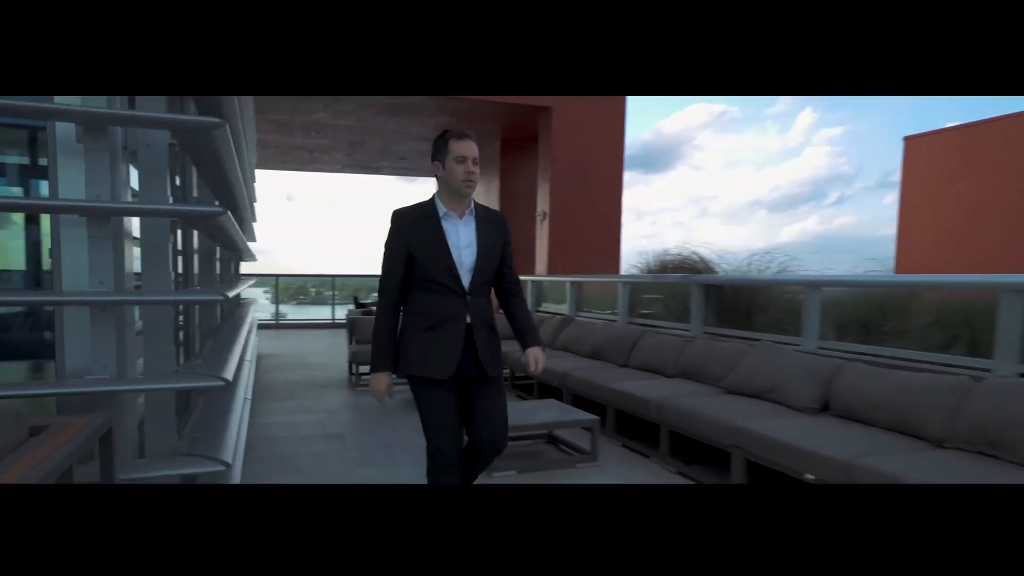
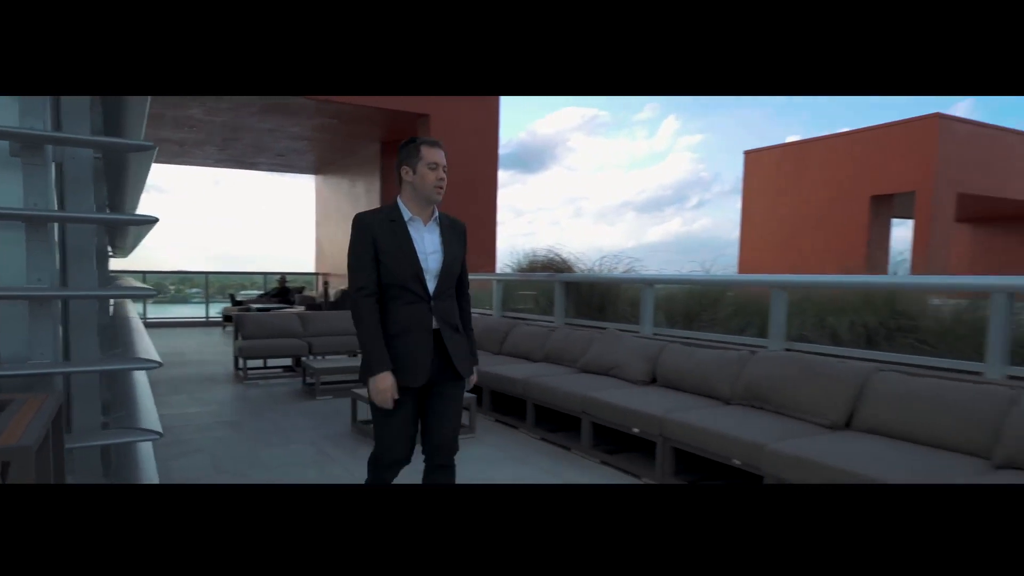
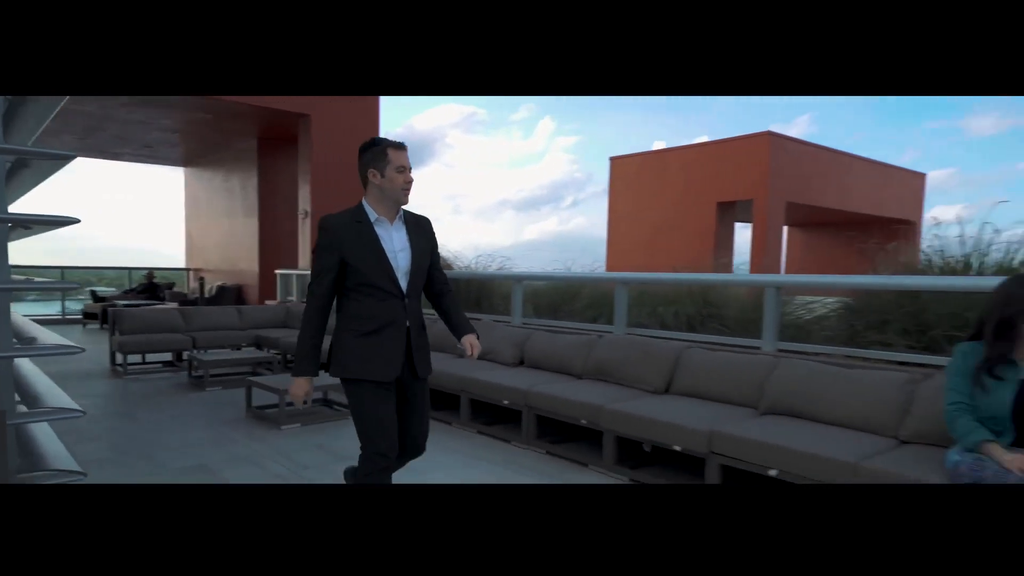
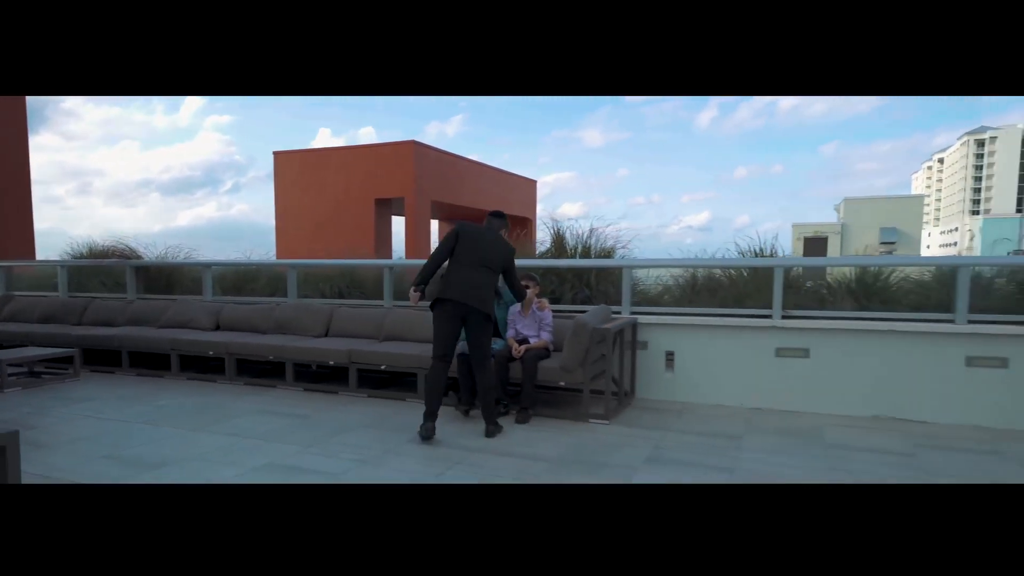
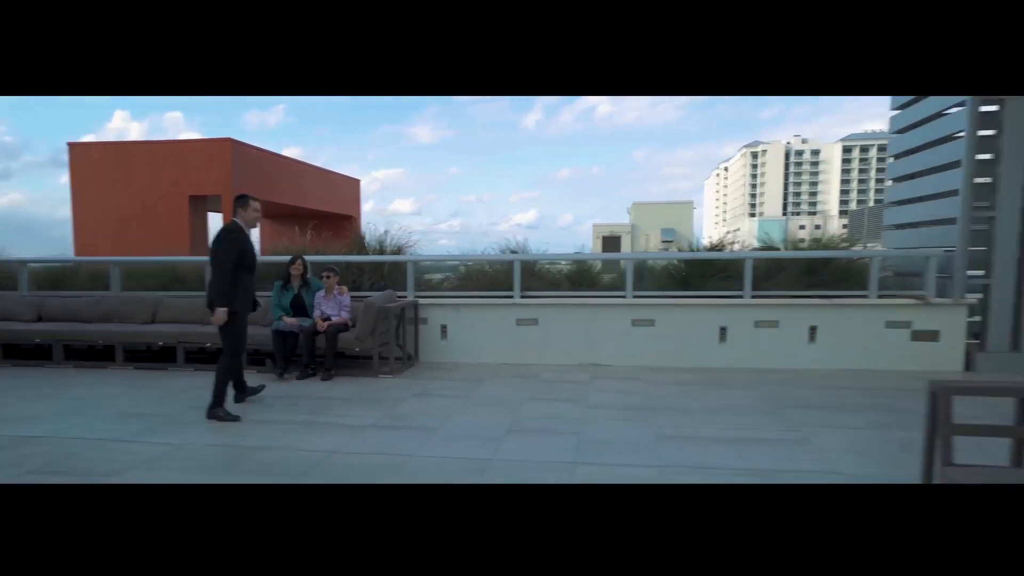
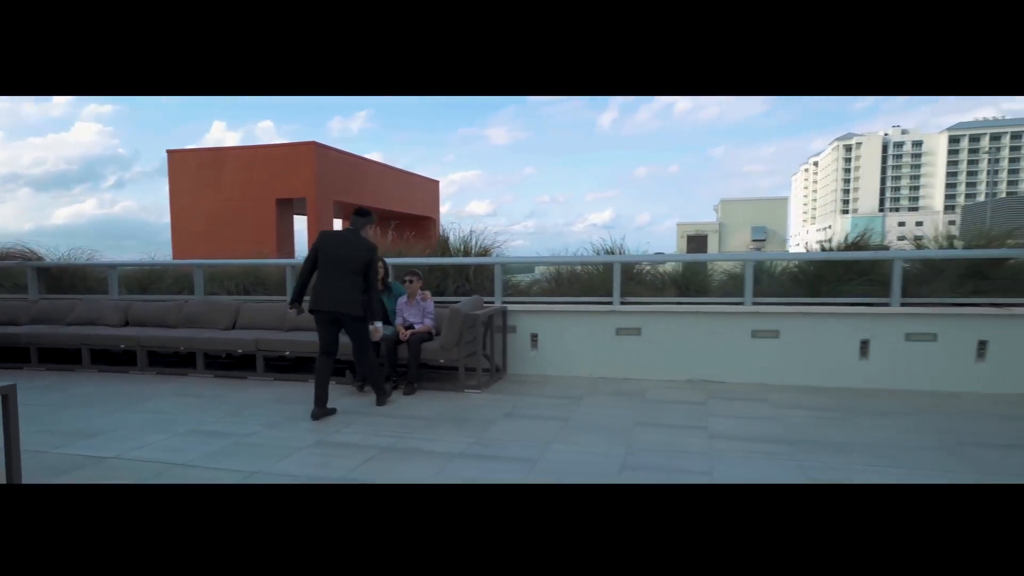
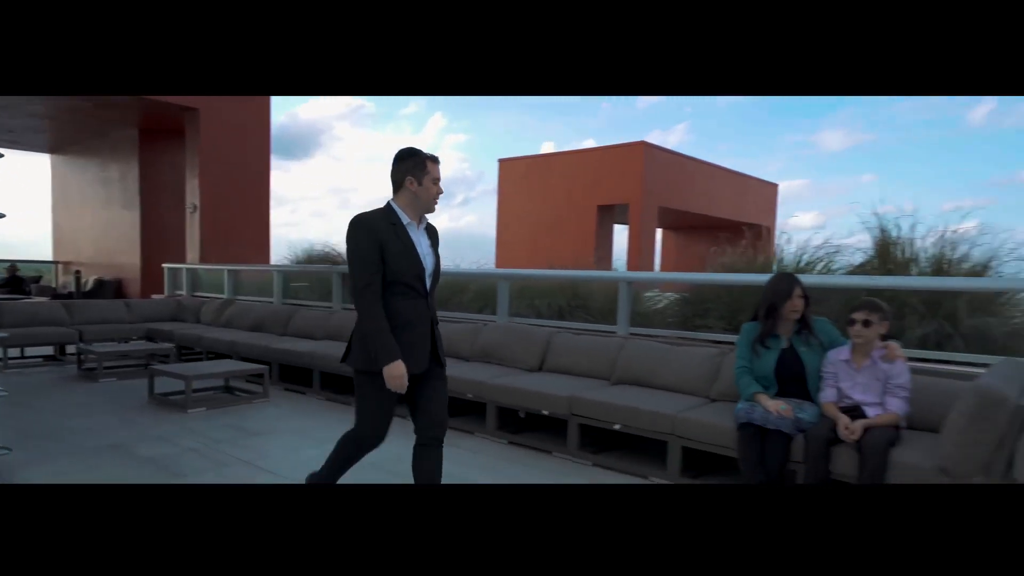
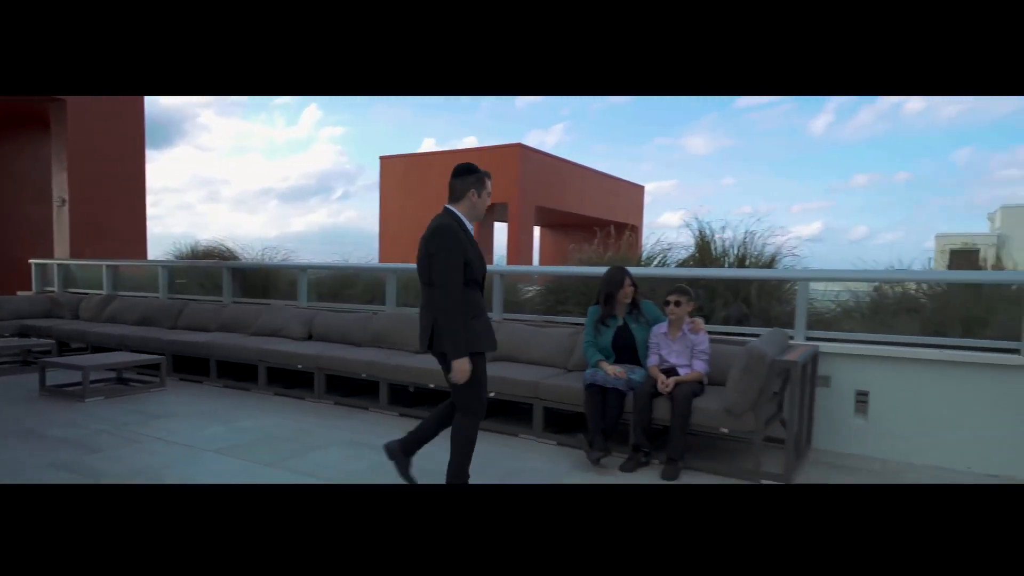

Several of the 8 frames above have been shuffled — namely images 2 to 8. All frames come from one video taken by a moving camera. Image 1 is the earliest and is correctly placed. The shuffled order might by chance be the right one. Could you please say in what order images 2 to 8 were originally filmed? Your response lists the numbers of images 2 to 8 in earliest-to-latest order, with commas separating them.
2, 3, 7, 8, 4, 6, 5
